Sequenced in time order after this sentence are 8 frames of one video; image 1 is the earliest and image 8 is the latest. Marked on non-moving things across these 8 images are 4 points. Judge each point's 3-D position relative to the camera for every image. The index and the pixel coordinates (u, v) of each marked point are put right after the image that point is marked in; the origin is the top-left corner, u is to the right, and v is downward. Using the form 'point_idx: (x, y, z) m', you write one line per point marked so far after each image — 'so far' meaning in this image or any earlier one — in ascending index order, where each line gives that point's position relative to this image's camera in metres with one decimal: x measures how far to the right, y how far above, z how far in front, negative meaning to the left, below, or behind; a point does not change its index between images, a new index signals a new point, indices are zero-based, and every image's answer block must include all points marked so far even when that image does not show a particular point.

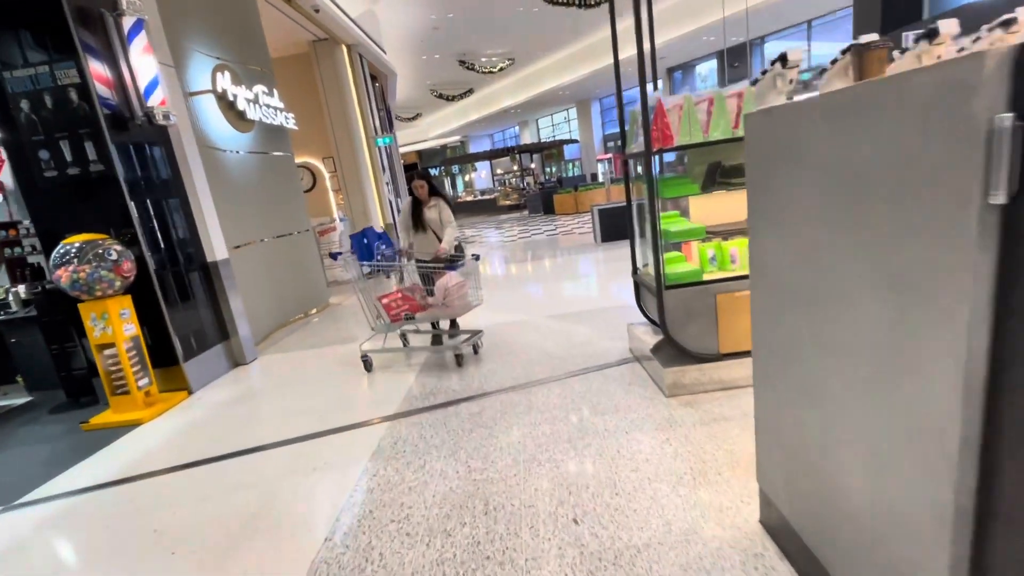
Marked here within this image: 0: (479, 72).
0: (-1.0, +6.9, +15.3) m
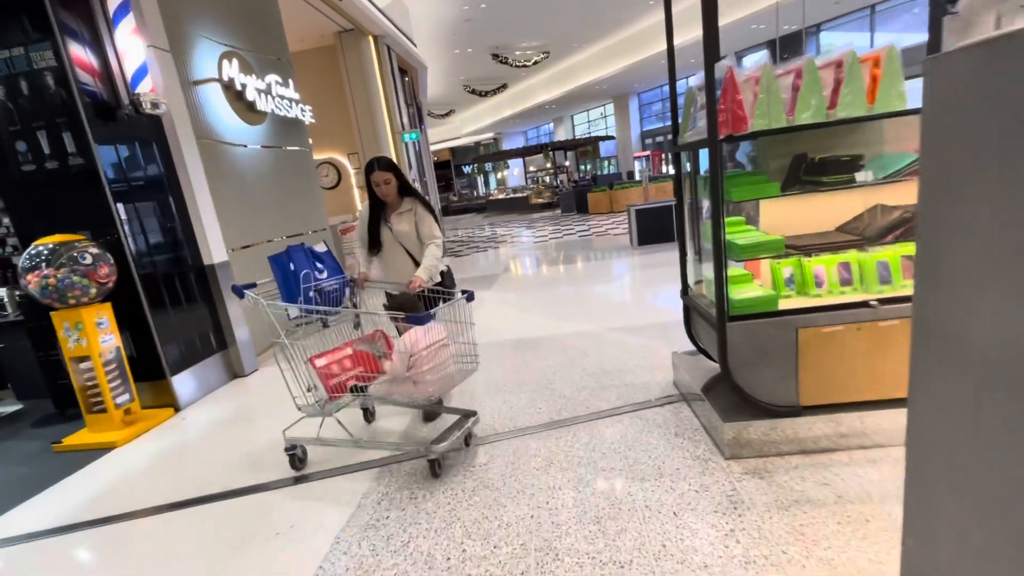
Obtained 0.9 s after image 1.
0: (0.0, +6.9, +14.8) m
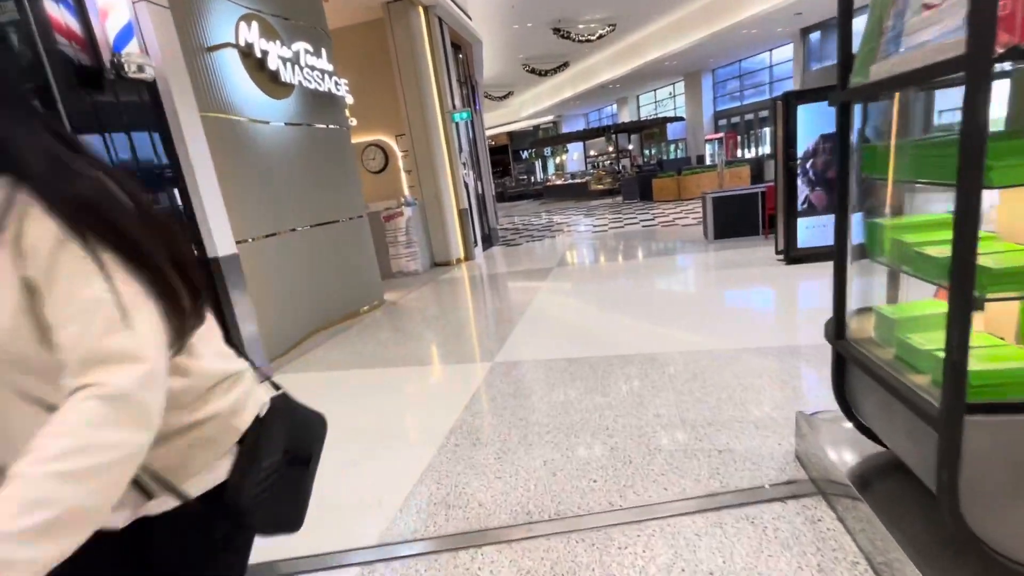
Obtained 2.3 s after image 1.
0: (+1.9, +7.2, +13.8) m
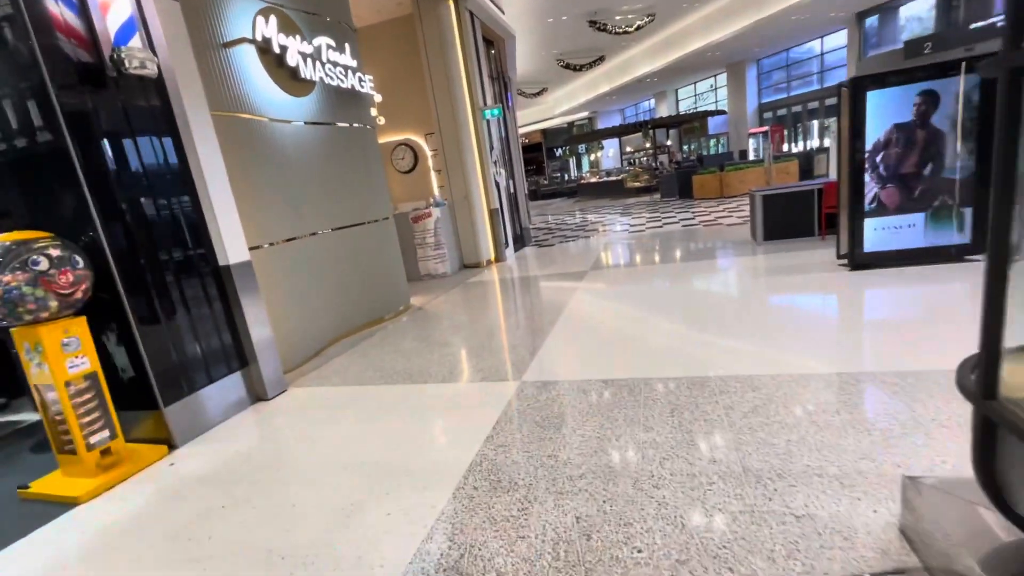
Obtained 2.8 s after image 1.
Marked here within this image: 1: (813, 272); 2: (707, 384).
0: (+2.8, +7.1, +13.4) m
1: (+2.8, +0.1, +4.4) m
2: (+0.9, -0.5, +2.3) m
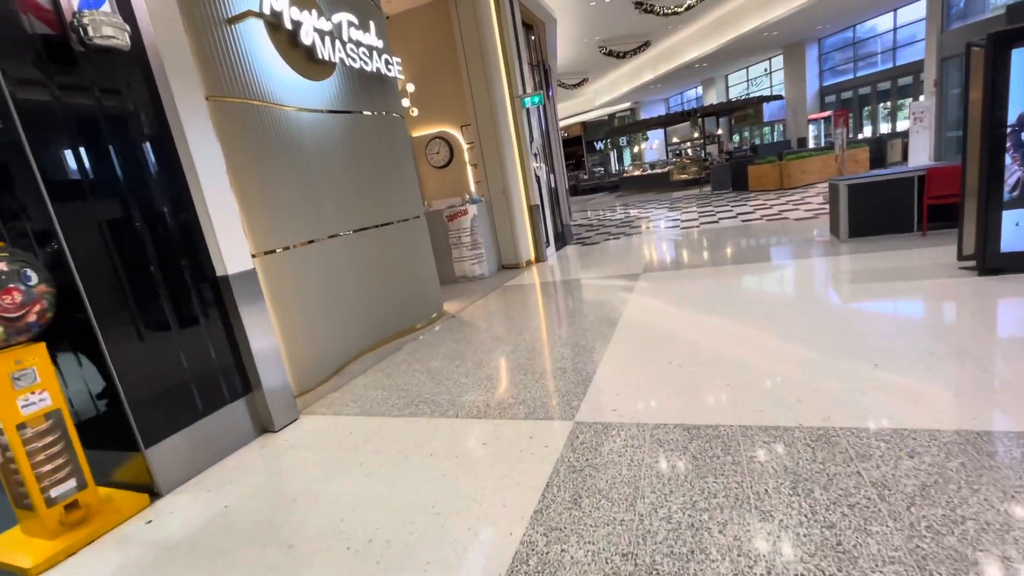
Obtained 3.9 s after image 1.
0: (+3.9, +7.1, +12.5) m
1: (+3.2, +0.1, +3.6) m
2: (+1.1, -0.5, +1.7) m
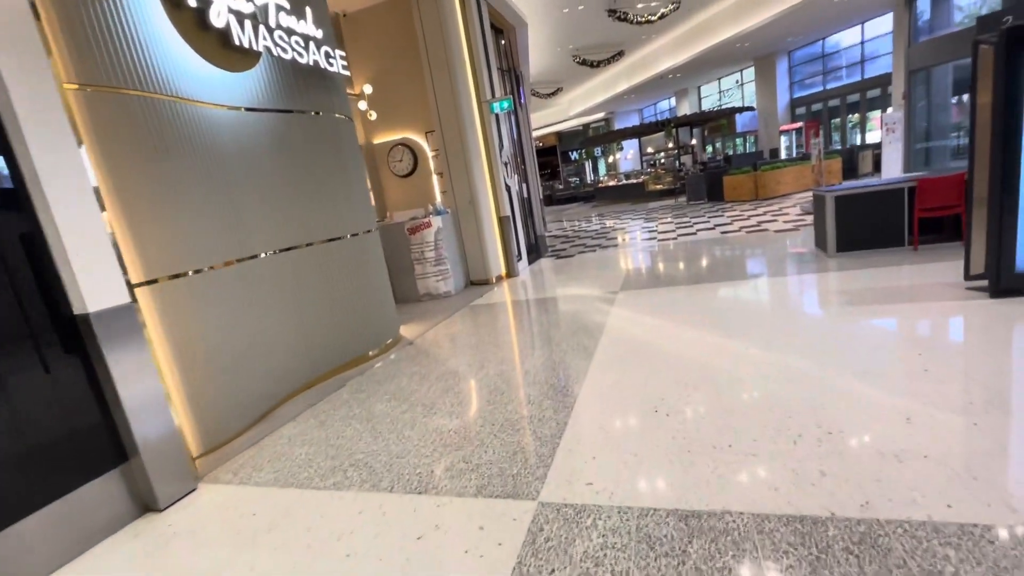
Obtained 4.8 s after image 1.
0: (+3.1, +6.8, +12.3) m
1: (+2.9, -0.1, +3.3) m
2: (+1.0, -0.7, +1.2) m
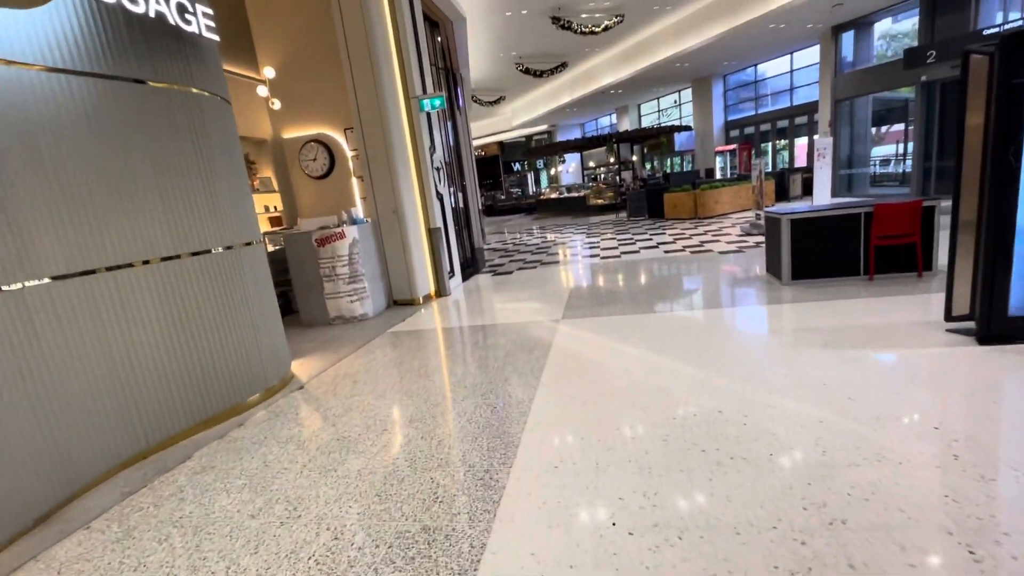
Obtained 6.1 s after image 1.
0: (+1.6, +6.4, +12.0) m
1: (+2.4, -0.3, +2.9) m
2: (+0.8, -0.9, +0.6) m
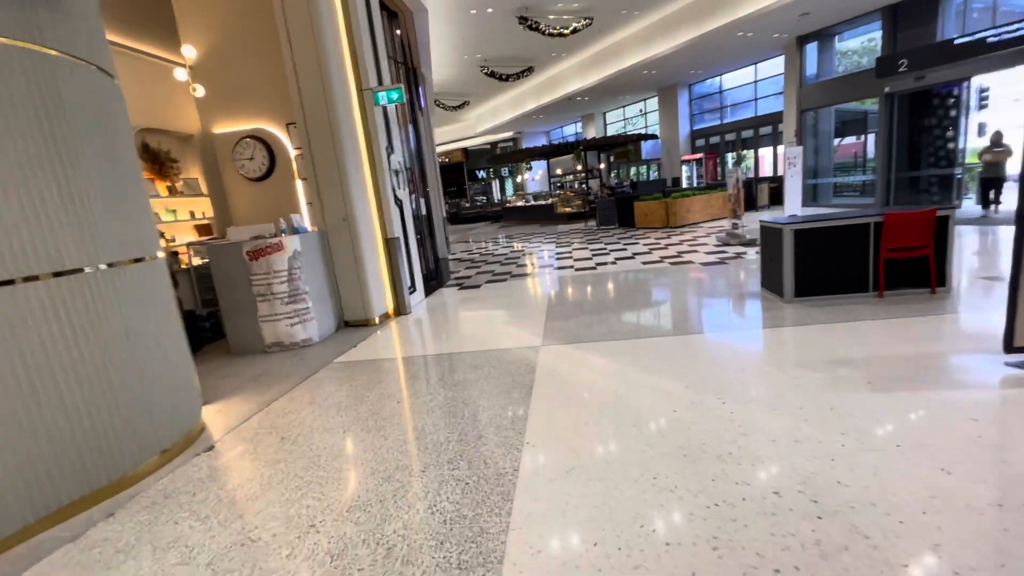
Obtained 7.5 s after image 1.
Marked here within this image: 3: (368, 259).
0: (+0.8, +6.1, +11.6) m
1: (+2.3, -0.4, +2.5) m
2: (+0.8, -0.9, 0.0) m
3: (-1.5, +0.3, +5.0) m
